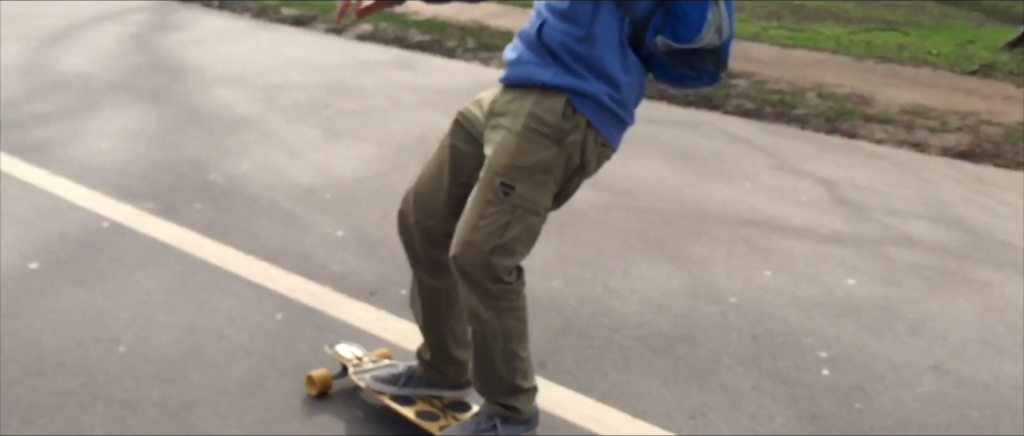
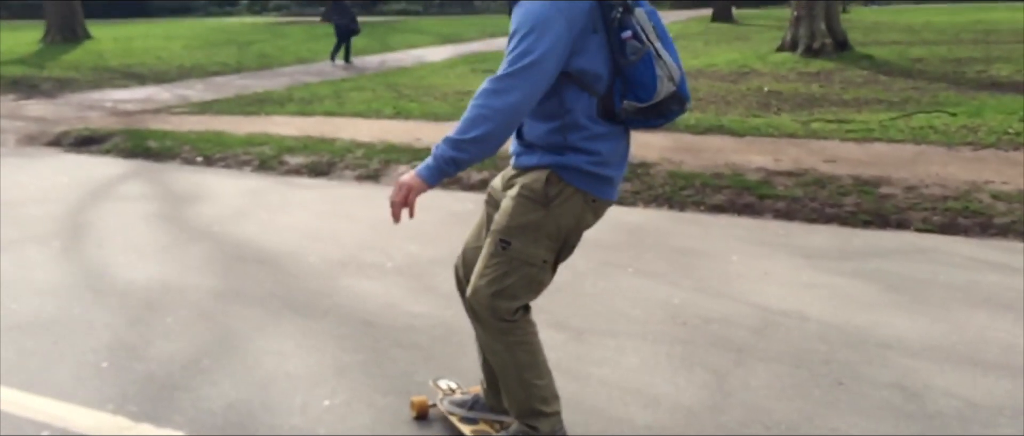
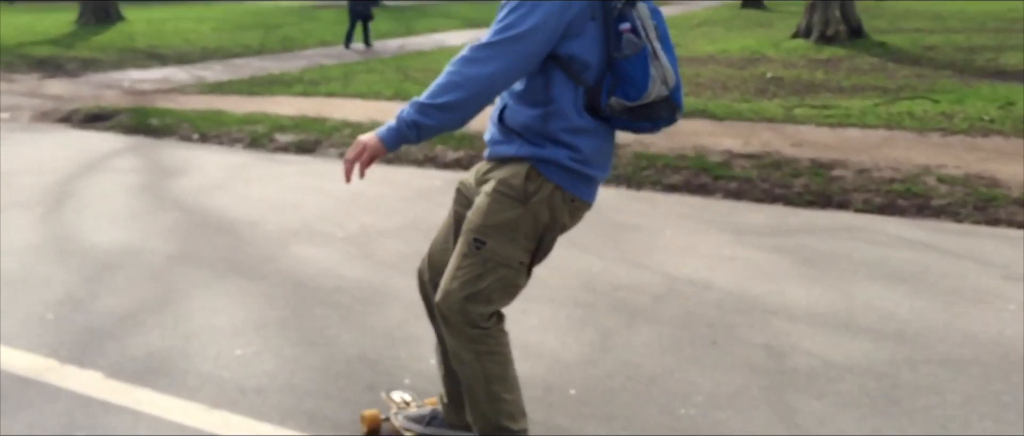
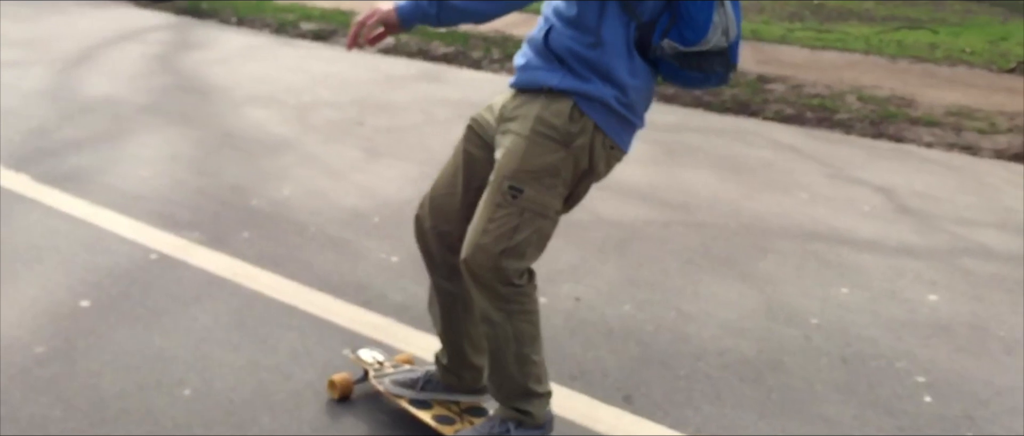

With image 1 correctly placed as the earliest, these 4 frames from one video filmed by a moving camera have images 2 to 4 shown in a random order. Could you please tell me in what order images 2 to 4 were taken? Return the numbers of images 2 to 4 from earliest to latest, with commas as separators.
4, 3, 2
